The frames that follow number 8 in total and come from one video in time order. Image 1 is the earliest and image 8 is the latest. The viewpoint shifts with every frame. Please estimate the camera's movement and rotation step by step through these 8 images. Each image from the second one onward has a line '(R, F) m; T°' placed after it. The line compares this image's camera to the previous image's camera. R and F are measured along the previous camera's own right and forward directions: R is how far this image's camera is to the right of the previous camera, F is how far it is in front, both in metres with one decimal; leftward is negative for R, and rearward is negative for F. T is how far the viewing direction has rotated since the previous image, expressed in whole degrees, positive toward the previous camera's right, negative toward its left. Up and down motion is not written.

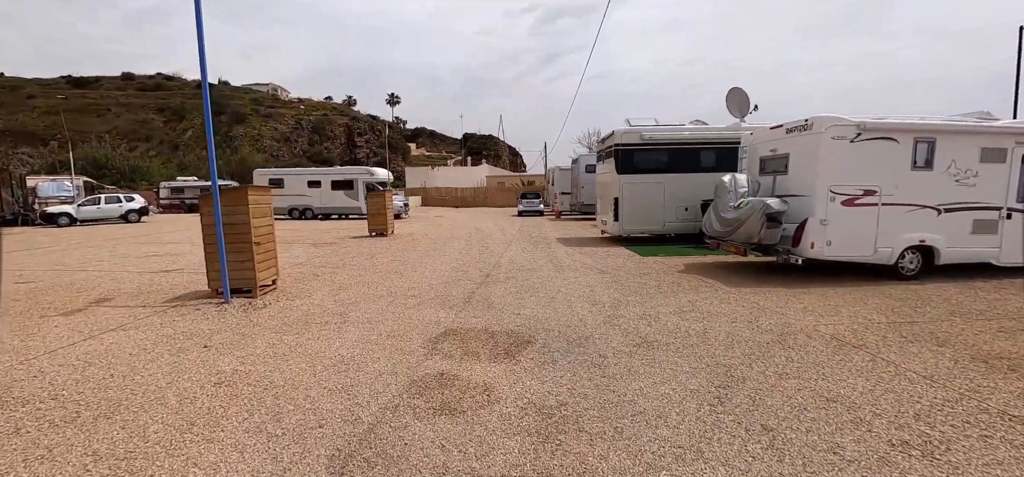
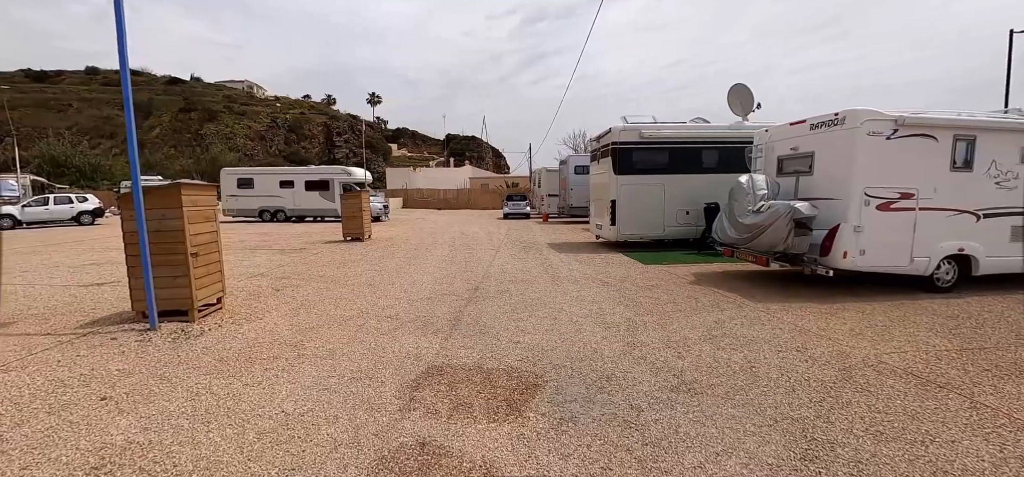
(-0.2, +1.0) m; +2°
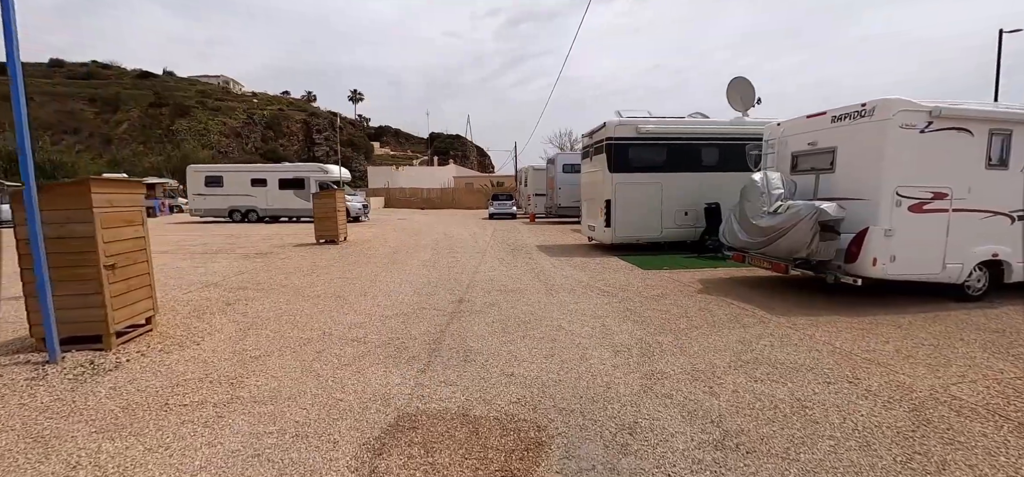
(-0.1, +0.9) m; +2°
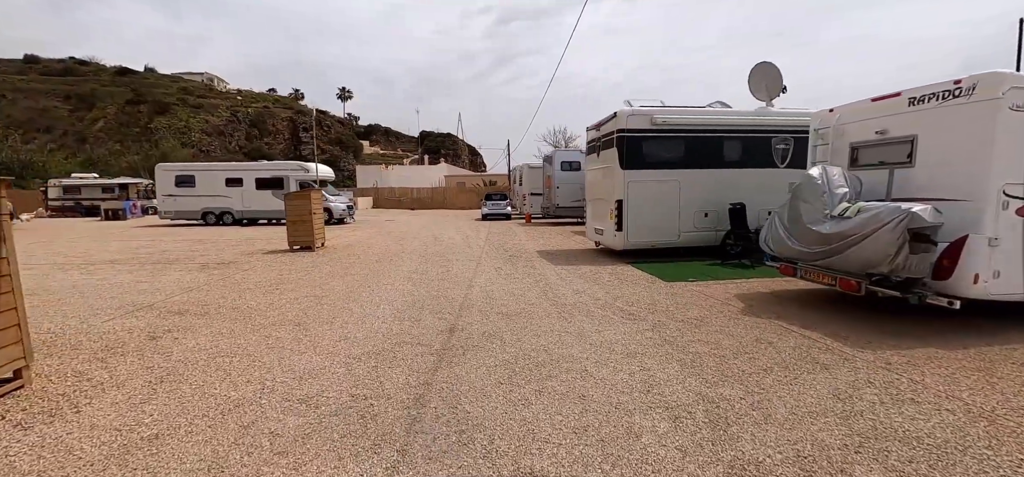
(-0.1, +1.3) m; +1°
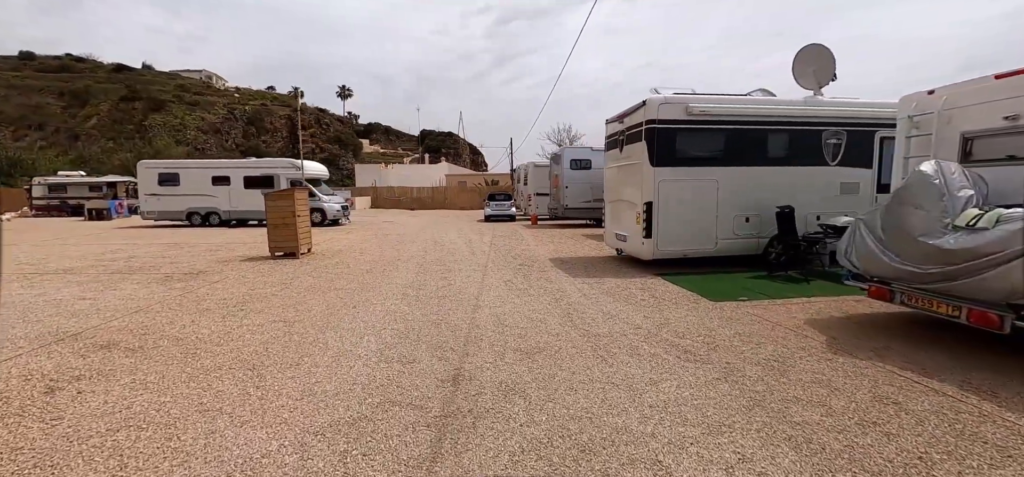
(-0.2, +1.3) m; 0°
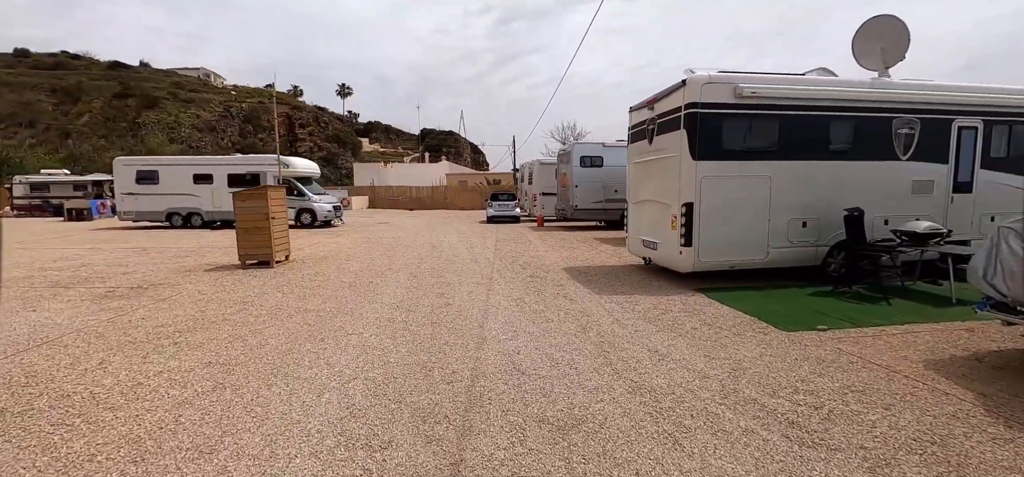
(-0.2, +1.4) m; 0°
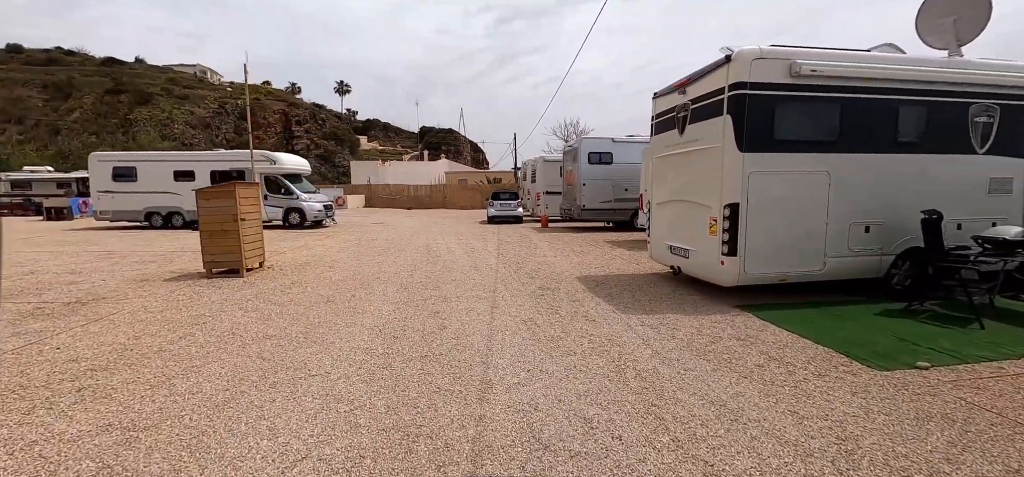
(-0.1, +1.1) m; 0°
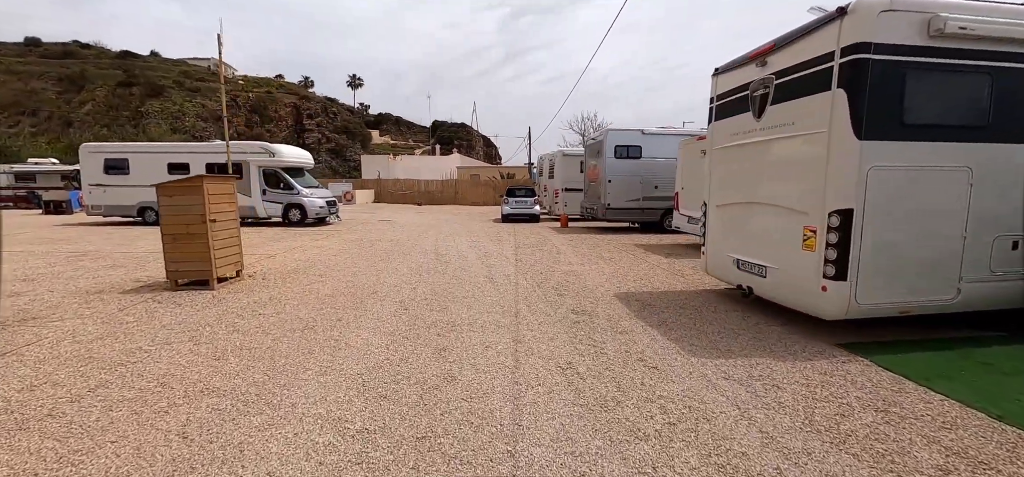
(-0.2, +1.3) m; -1°
